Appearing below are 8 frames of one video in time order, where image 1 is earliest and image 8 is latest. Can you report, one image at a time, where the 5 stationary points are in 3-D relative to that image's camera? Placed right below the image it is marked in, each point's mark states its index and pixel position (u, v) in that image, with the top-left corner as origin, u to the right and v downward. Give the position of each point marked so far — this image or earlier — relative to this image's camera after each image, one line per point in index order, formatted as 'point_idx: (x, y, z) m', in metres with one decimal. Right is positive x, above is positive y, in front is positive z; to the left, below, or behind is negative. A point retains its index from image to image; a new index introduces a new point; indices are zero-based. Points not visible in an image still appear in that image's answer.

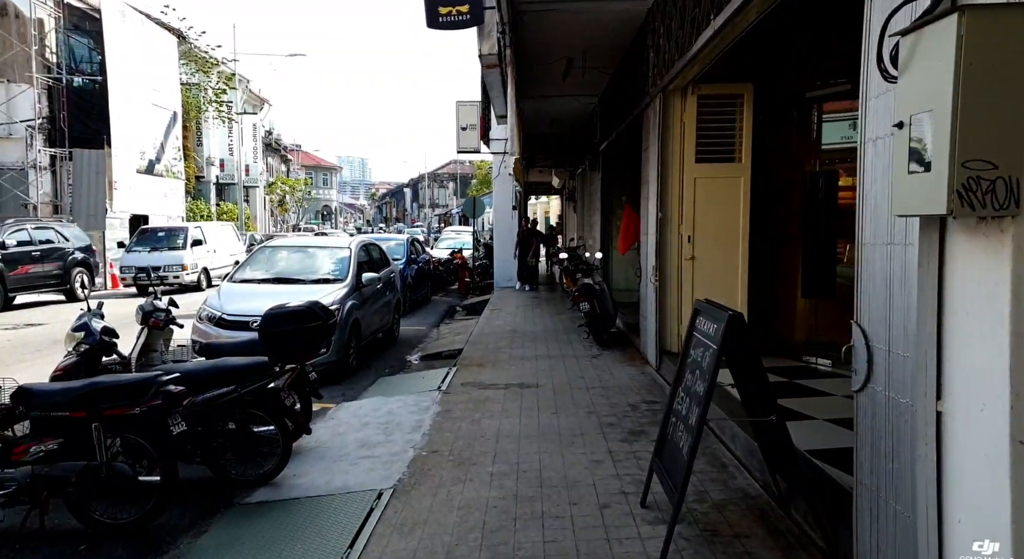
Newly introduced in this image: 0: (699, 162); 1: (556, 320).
0: (+1.7, +1.1, +7.4) m
1: (+0.6, -0.6, +11.9) m
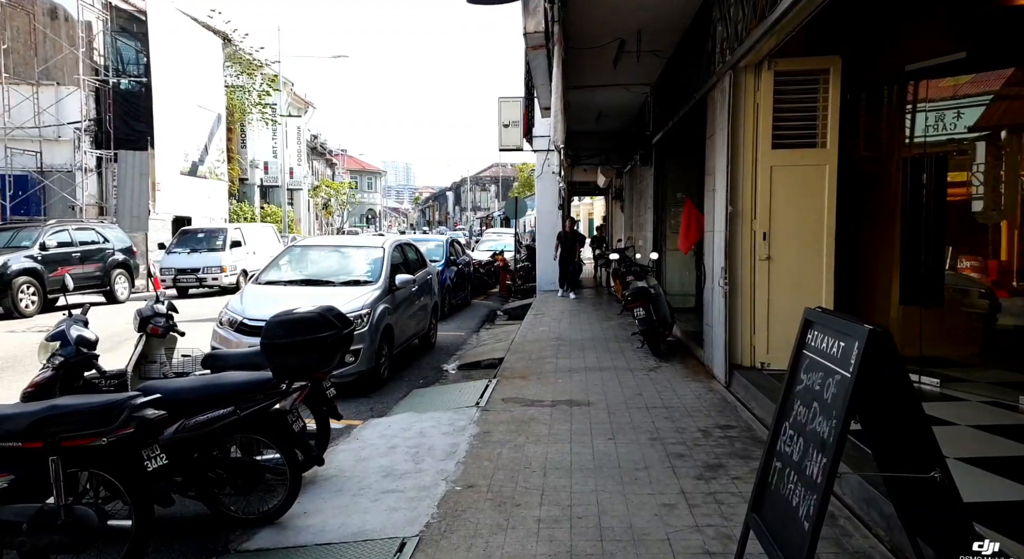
0: (+2.1, +1.0, +6.5) m
1: (+1.3, -0.7, +11.0) m
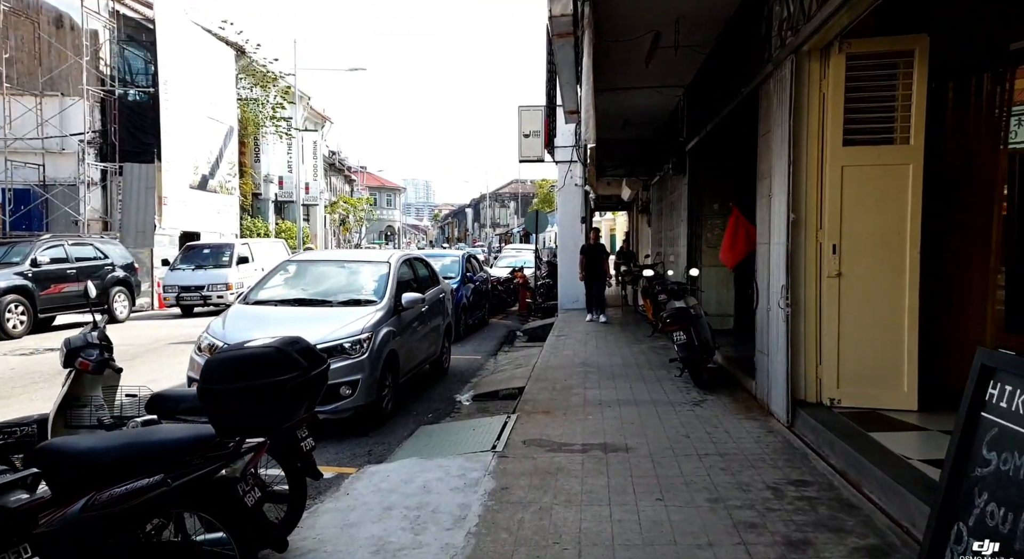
0: (+2.3, +0.9, +5.5) m
1: (+1.5, -0.9, +10.0) m
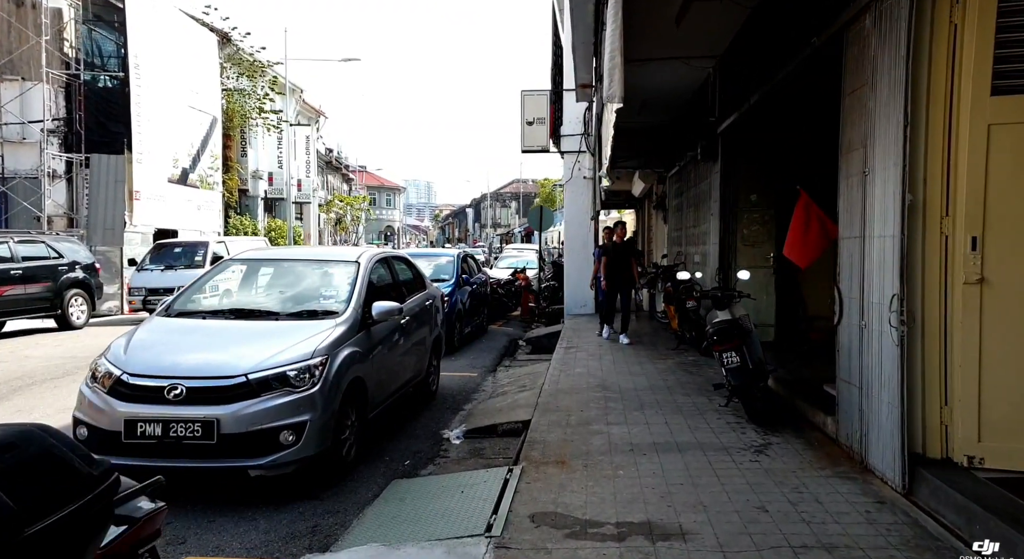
0: (+2.3, +0.9, +3.8) m
1: (+1.5, -0.9, +8.3) m
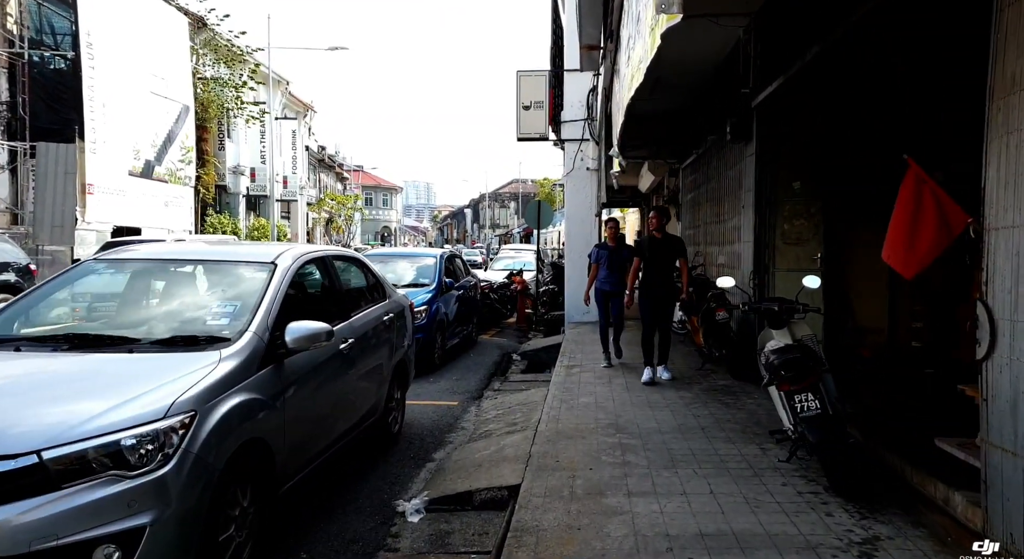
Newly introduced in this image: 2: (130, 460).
0: (+2.2, +0.8, +2.1) m
1: (+1.4, -1.0, +6.6) m
2: (-1.3, -0.6, +2.9) m
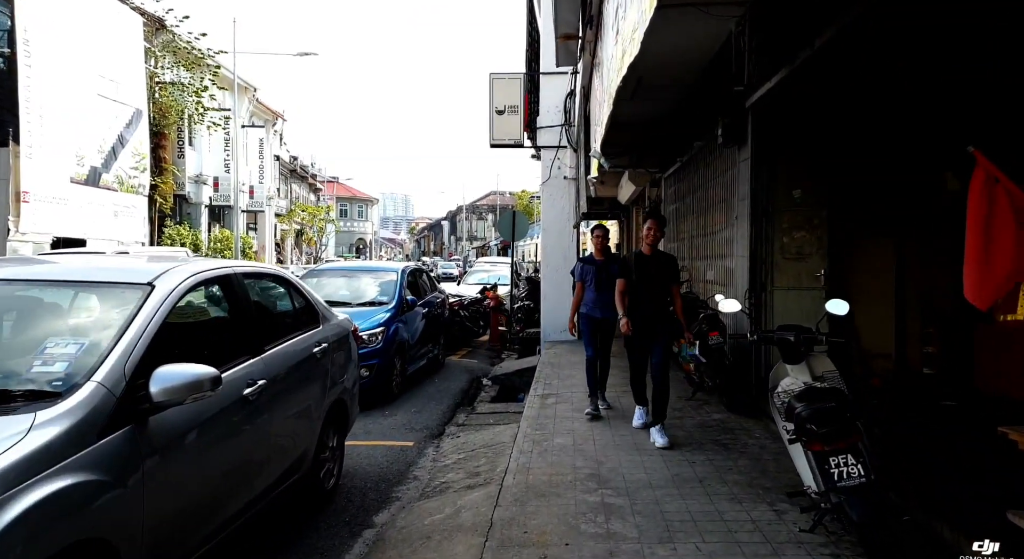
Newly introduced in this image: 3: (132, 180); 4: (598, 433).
0: (+2.1, +0.7, +1.2) m
1: (+1.2, -1.1, +5.6) m
2: (-1.5, -0.7, +1.8) m
3: (-8.8, +2.3, +18.8) m
4: (+0.6, -1.1, +6.0) m
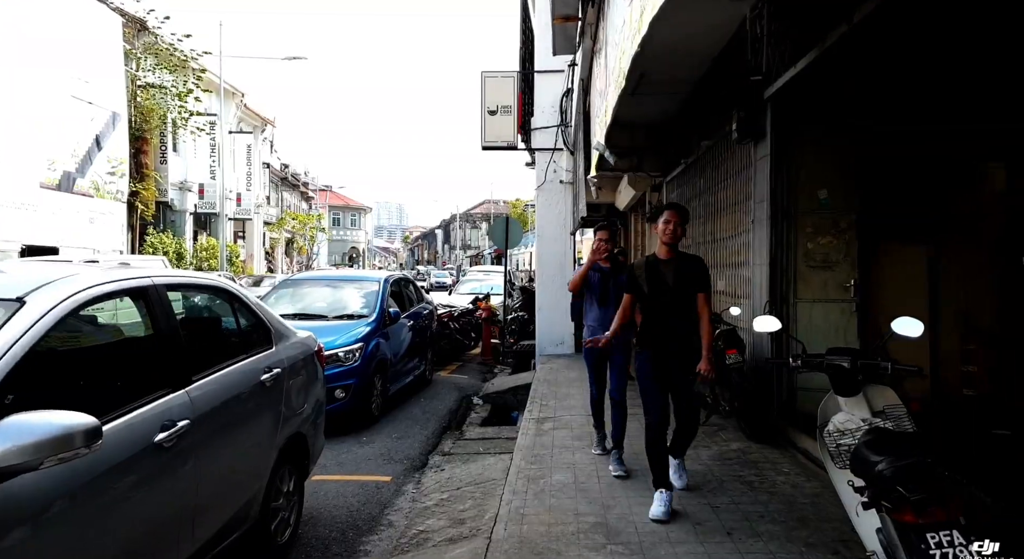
0: (+2.0, +0.7, +0.4) m
1: (+1.1, -1.2, +4.8) m
2: (-1.5, -0.7, +1.0) m
3: (-9.0, +2.1, +17.9) m
4: (+0.6, -1.2, +5.2) m
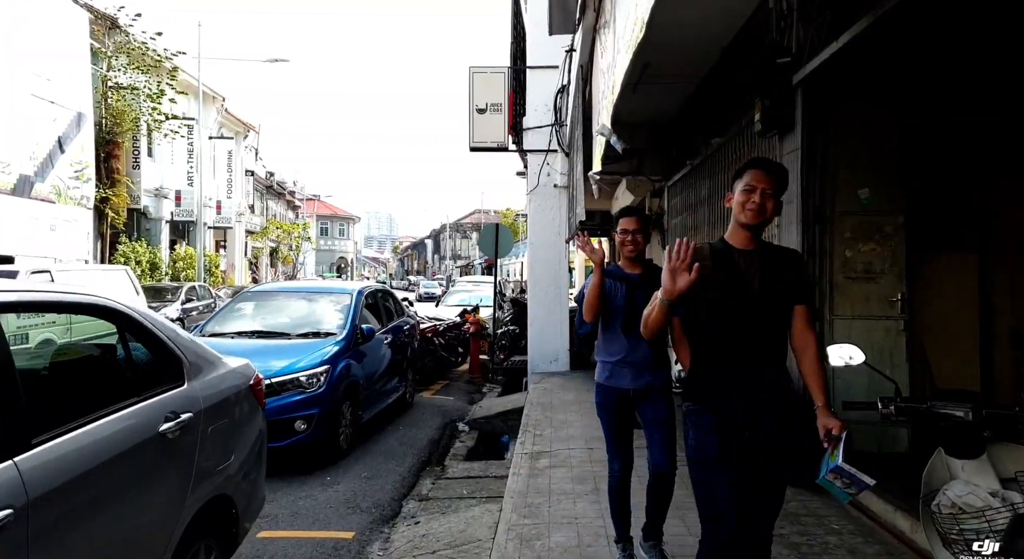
0: (+2.0, +0.7, -0.6) m
1: (+1.1, -1.3, +3.8) m
2: (-1.5, -0.8, 0.0) m
3: (-9.2, +1.9, +16.9) m
4: (+0.5, -1.3, +4.2) m
